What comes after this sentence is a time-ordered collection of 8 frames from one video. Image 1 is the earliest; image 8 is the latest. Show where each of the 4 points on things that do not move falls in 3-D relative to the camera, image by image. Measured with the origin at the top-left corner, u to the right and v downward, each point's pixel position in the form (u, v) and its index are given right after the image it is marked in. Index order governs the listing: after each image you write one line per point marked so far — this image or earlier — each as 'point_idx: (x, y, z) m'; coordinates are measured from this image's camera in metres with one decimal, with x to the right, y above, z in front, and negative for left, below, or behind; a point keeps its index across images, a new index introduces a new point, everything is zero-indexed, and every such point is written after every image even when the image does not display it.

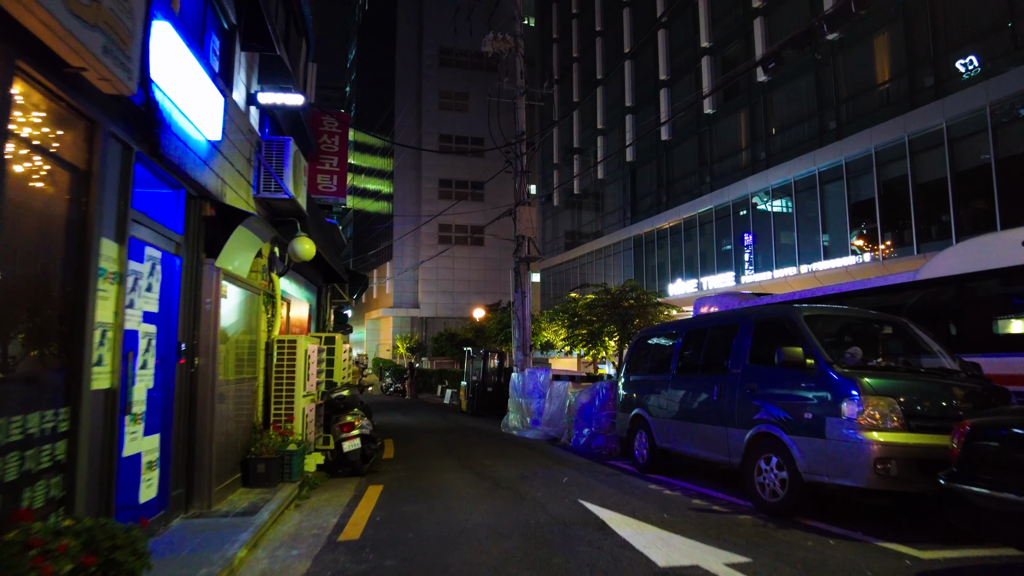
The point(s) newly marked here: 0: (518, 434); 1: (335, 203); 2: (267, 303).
0: (+0.2, -3.5, +15.0) m
1: (-4.6, +2.2, +16.0) m
2: (-3.4, -0.2, +8.6) m
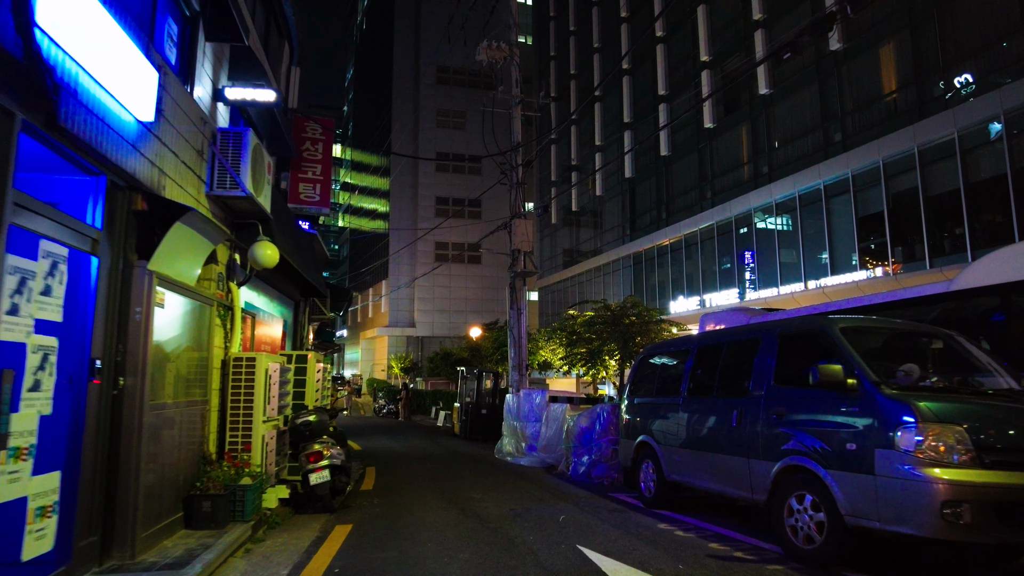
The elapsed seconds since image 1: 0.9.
0: (0.0, -3.9, +13.9) m
1: (-4.7, +1.8, +15.1) m
2: (-3.5, -0.4, +7.6) m
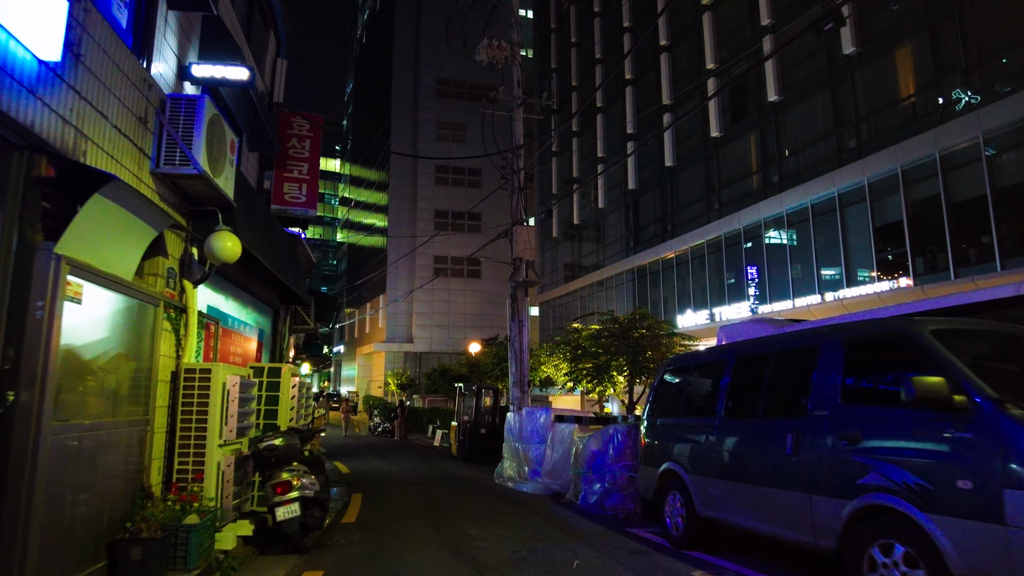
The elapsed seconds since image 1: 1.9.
0: (0.0, -4.0, +12.6) m
1: (-4.7, +1.7, +14.0) m
2: (-3.5, -0.3, +6.4) m
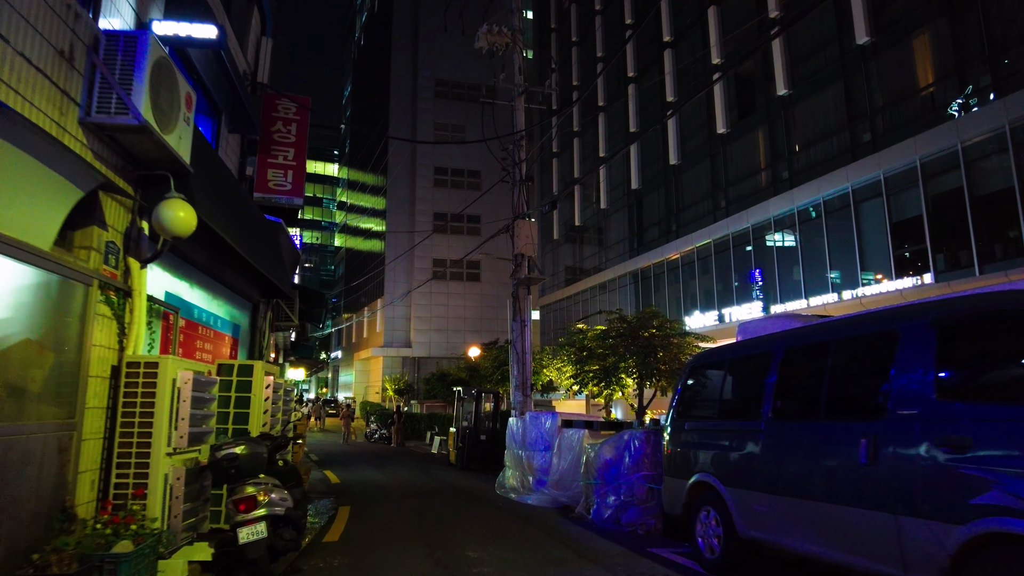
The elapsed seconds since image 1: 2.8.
0: (+0.1, -3.9, +11.5) m
1: (-4.6, +1.8, +13.0) m
2: (-3.4, -0.1, +5.4) m
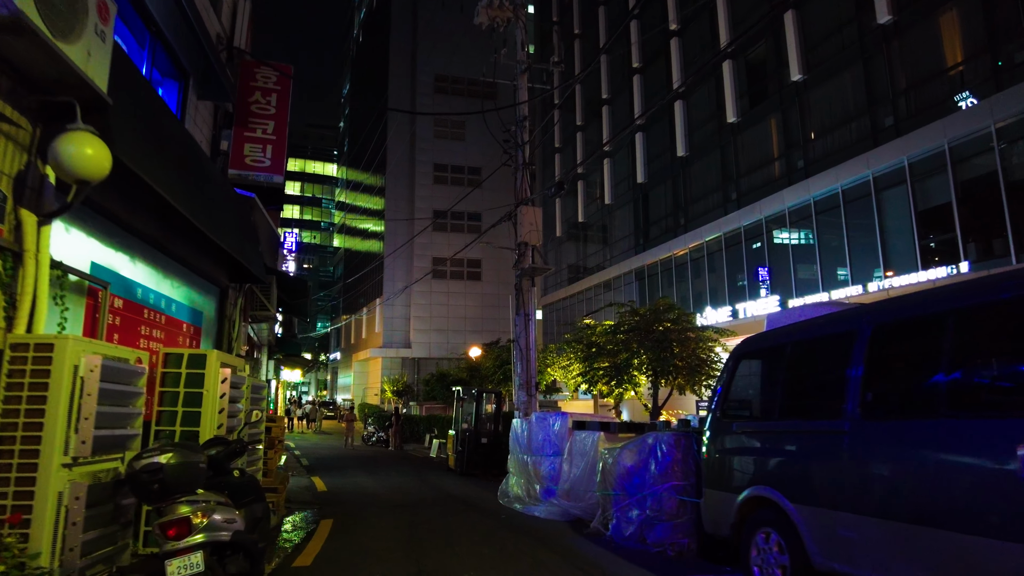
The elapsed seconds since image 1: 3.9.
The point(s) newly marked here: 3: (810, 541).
0: (+0.2, -3.6, +10.2) m
1: (-4.6, +2.0, +11.7) m
2: (-3.3, +0.1, +4.1) m
3: (+2.1, -1.8, +4.4) m
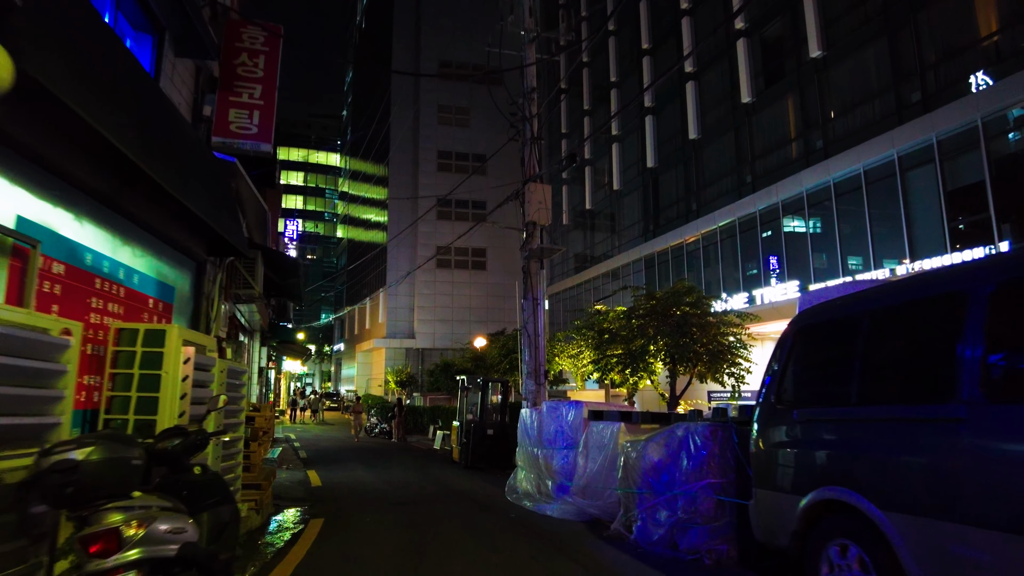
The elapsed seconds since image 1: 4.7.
0: (+0.3, -3.3, +9.3) m
1: (-4.4, +2.4, +10.8) m
2: (-3.2, +0.4, +3.1) m
3: (+2.2, -1.5, +3.5) m
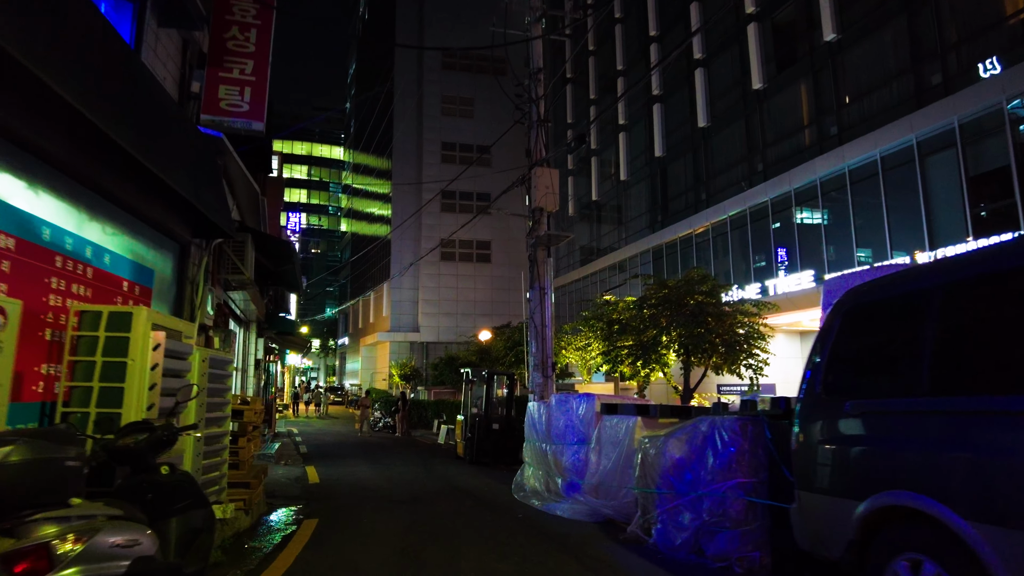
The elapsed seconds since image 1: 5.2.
0: (+0.4, -3.1, +8.7) m
1: (-4.3, +2.6, +10.2) m
2: (-3.2, +0.5, +2.6) m
3: (+2.3, -1.4, +2.9) m
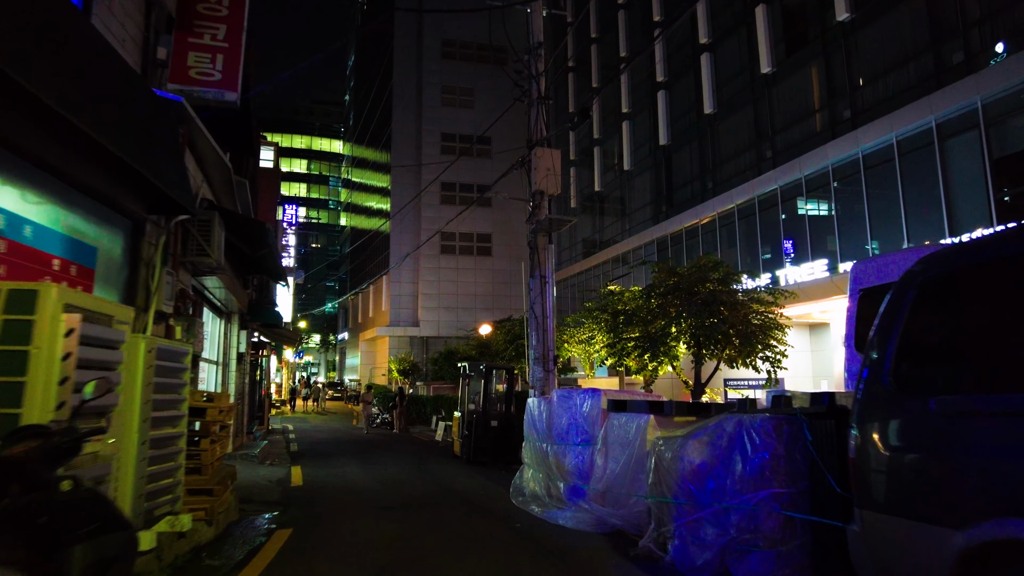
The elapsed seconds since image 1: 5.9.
0: (+0.4, -2.9, +7.9) m
1: (-4.4, +2.8, +9.3) m
2: (-3.3, +0.7, +1.7) m
3: (+2.2, -1.2, +2.0) m
